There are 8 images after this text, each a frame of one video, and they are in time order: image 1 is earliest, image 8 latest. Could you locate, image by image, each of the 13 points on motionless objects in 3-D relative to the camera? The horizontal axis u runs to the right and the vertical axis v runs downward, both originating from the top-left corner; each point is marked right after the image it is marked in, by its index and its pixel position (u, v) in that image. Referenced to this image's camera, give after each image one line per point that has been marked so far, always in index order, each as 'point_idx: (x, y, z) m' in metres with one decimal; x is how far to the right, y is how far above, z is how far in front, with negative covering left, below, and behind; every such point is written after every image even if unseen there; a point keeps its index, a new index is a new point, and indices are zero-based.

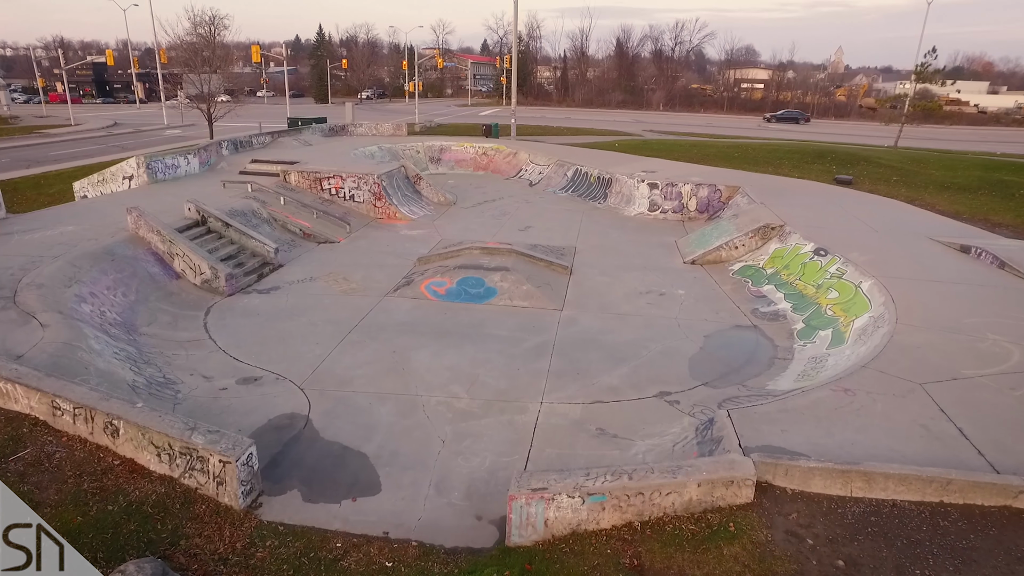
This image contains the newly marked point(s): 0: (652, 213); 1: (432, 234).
0: (+4.1, +2.2, +19.4) m
1: (-2.1, +1.4, +17.4) m
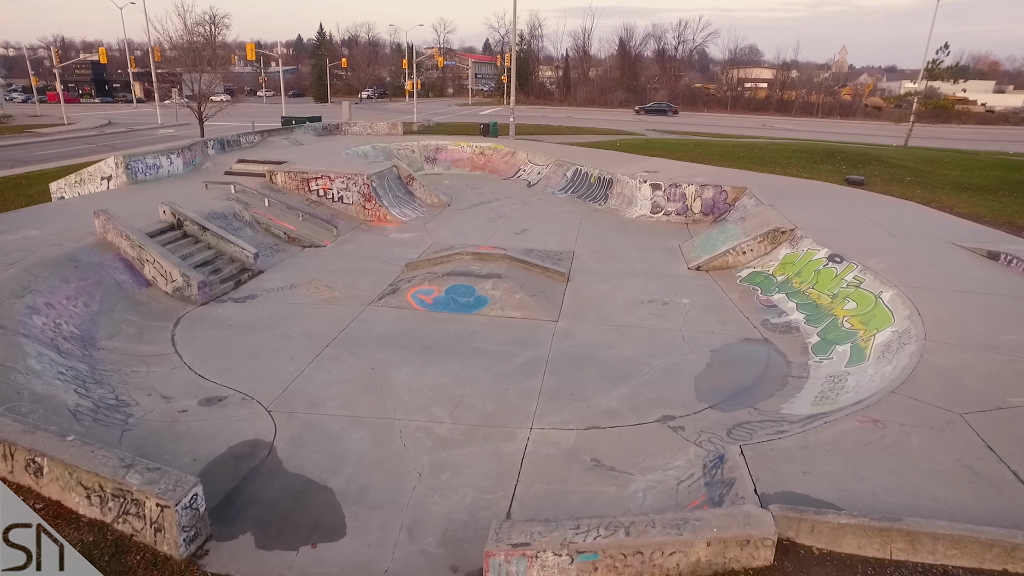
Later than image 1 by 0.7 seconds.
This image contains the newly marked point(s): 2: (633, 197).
0: (+3.9, +2.0, +18.5) m
1: (-2.2, +1.2, +16.6) m
2: (+3.5, +2.6, +19.2) m
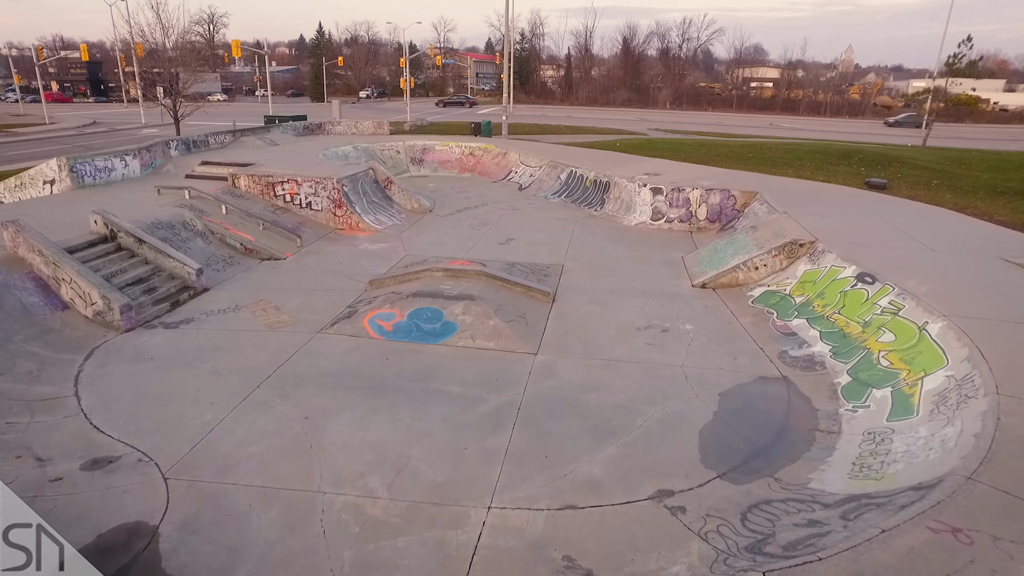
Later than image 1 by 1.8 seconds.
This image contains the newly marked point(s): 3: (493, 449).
0: (+3.6, +1.6, +16.8) m
1: (-2.6, +0.8, +14.9) m
2: (+3.1, +2.2, +17.5) m
3: (-0.2, -1.7, +7.1) m
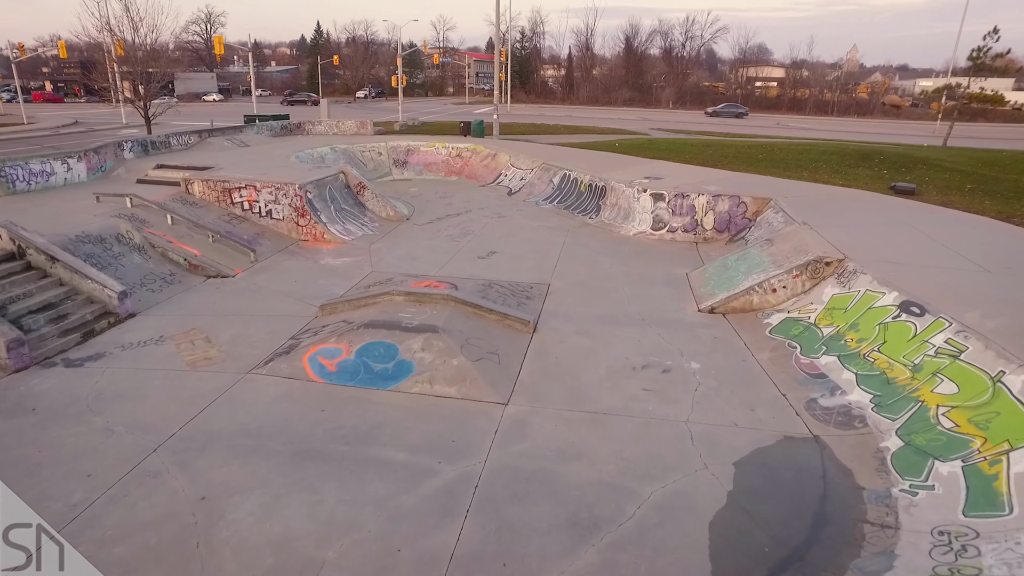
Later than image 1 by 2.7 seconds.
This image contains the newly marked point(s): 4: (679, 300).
0: (+3.2, +1.2, +15.0) m
1: (-2.9, +0.4, +13.2) m
2: (+2.8, +1.8, +15.7) m
3: (-0.6, -2.1, +5.3) m
4: (+2.7, -0.2, +10.9) m
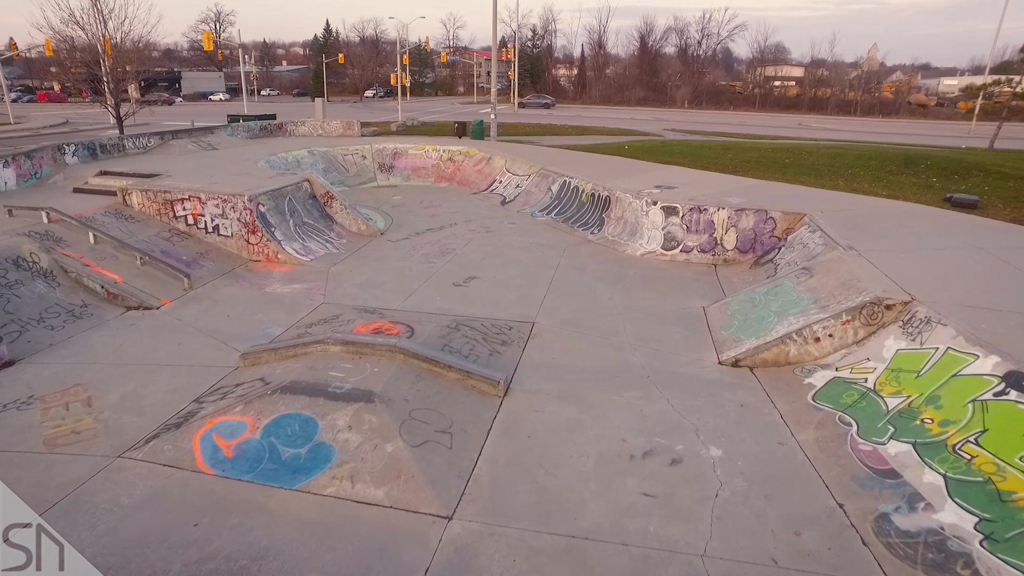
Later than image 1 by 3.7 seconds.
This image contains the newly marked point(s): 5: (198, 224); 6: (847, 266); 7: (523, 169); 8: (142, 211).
0: (+3.0, +0.7, +12.7) m
1: (-3.2, -0.1, +11.1) m
2: (+2.5, +1.3, +13.4) m
3: (-1.1, -2.6, +3.1) m
4: (+2.4, -0.8, +8.7) m
5: (-6.1, +1.2, +12.9) m
6: (+4.5, +0.3, +8.8) m
7: (+0.3, +3.3, +18.4) m
8: (-7.3, +1.5, +13.1) m
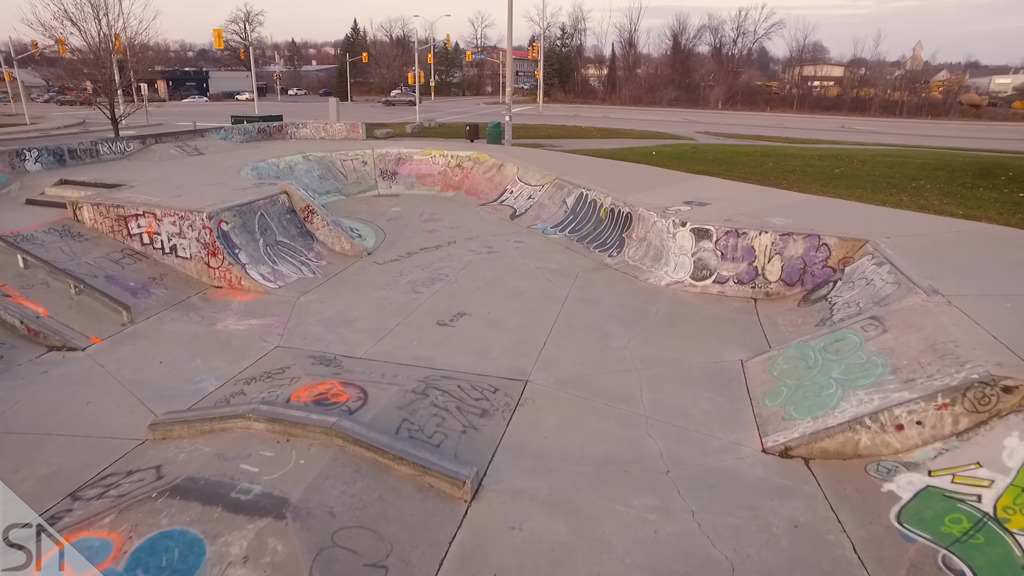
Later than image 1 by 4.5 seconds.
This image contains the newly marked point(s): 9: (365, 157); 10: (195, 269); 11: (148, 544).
0: (+3.0, +0.1, +10.7) m
1: (-3.3, -0.6, +9.3) m
2: (+2.6, +0.7, +11.4) m
3: (-1.5, -3.2, +1.3) m
4: (+2.2, -1.4, +6.7) m
5: (-6.1, +0.8, +11.2) m
6: (+4.3, -0.3, +6.7) m
7: (+0.6, +2.7, +16.5) m
8: (-7.3, +1.1, +11.5) m
9: (-4.2, +3.7, +19.0) m
10: (-5.3, +0.3, +11.1) m
11: (-2.6, -1.8, +4.8) m
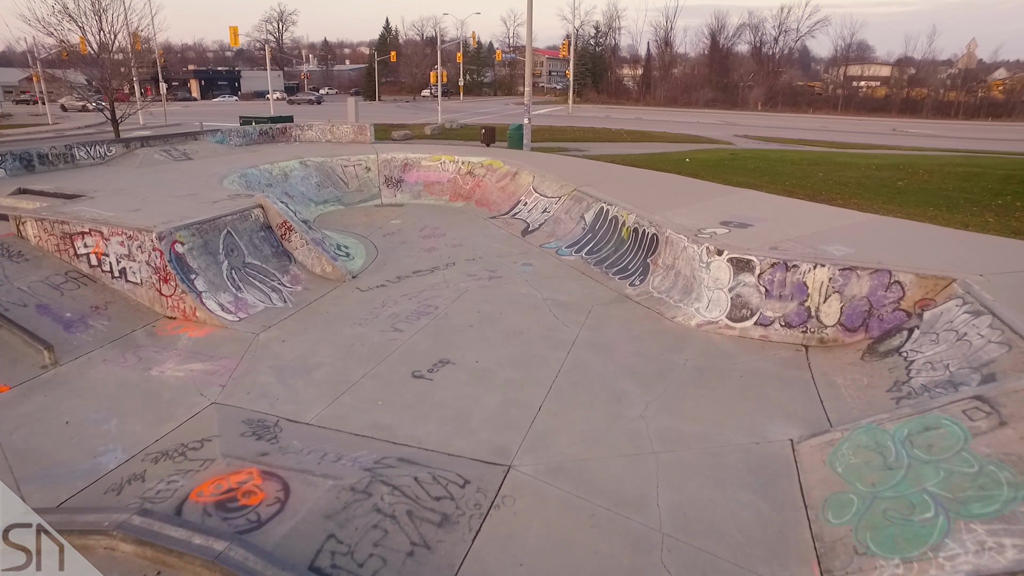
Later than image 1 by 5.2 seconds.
0: (+2.9, -0.5, +8.8) m
1: (-3.4, -1.1, +7.7) m
2: (+2.6, +0.1, +9.5) m
3: (-2.1, -3.7, -0.4) m
4: (+1.9, -1.9, +4.8) m
5: (-6.0, +0.3, +9.8) m
6: (+4.1, -0.9, +4.8) m
7: (+0.9, +2.2, +14.7) m
8: (-7.2, +0.7, +10.1) m
9: (-3.8, +3.3, +17.4) m
10: (-5.3, -0.1, +9.6) m
11: (-3.0, -2.3, +3.2) m
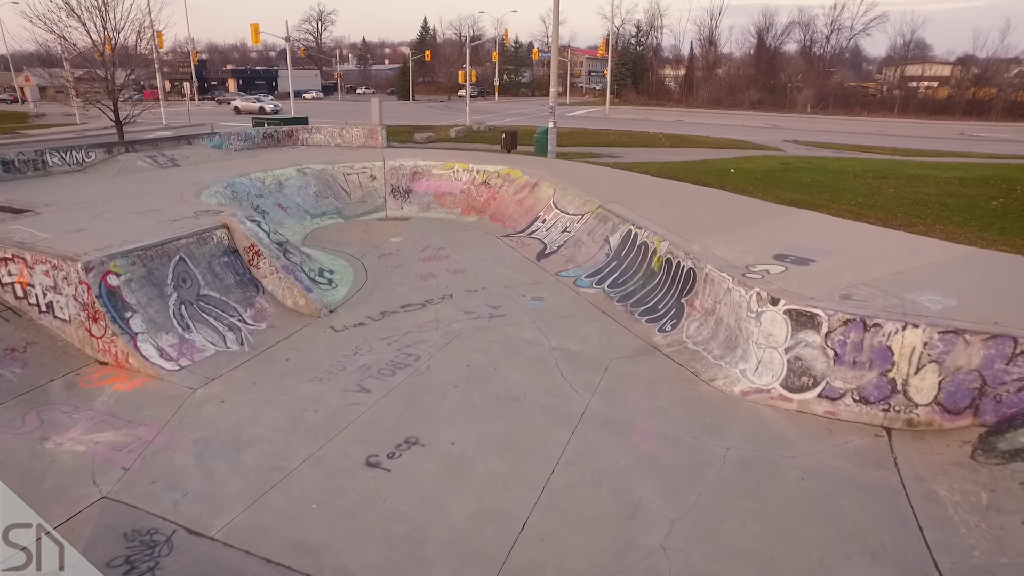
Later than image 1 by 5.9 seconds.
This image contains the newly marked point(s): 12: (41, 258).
0: (+2.9, -1.1, +6.8) m
1: (-3.5, -1.6, +6.1) m
2: (+2.6, -0.5, +7.6) m
3: (-2.7, -4.2, -2.1) m
4: (+1.6, -2.5, +2.9) m
5: (-6.0, -0.1, +8.3) m
6: (+3.7, -1.6, +2.7) m
7: (+1.2, +1.6, +12.8) m
8: (-7.2, +0.2, +8.7) m
9: (-3.3, +2.8, +15.8) m
10: (-5.3, -0.6, +8.0) m
11: (-3.4, -2.8, +1.5) m
12: (-5.6, +0.4, +7.9) m
